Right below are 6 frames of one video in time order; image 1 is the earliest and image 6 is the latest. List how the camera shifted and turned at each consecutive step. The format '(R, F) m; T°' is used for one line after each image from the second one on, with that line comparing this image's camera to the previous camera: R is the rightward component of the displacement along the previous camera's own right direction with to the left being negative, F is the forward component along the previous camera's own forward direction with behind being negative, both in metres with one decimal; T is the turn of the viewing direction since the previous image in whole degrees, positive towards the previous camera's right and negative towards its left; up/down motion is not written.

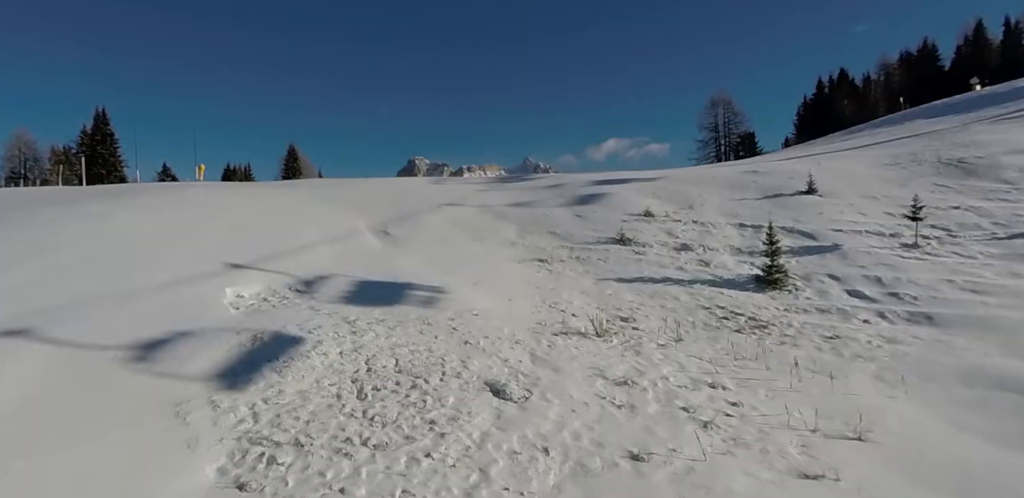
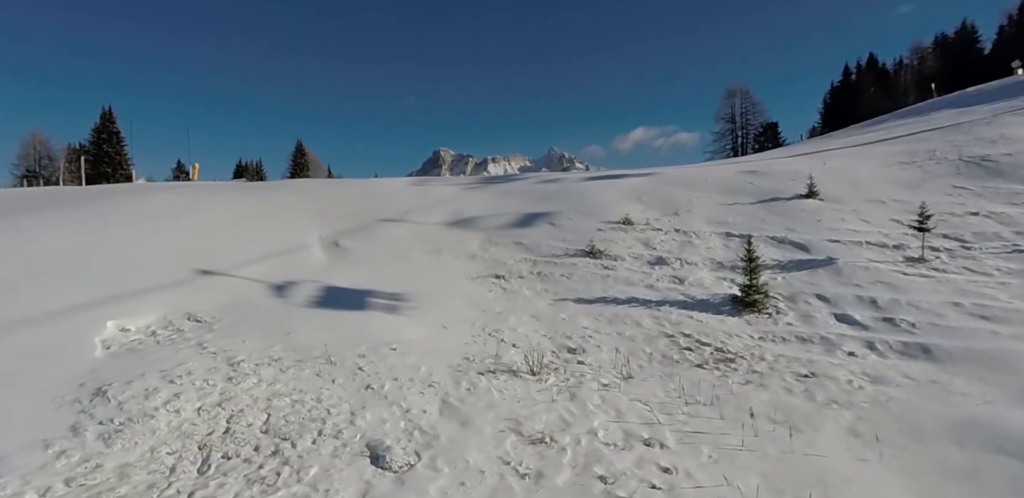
(+0.9, +0.7) m; -2°
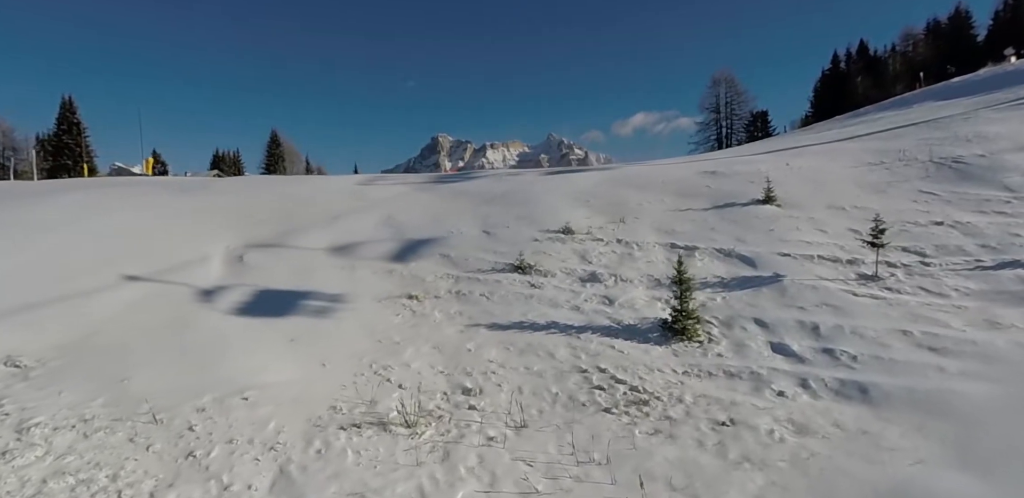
(+1.0, +0.7) m; 0°
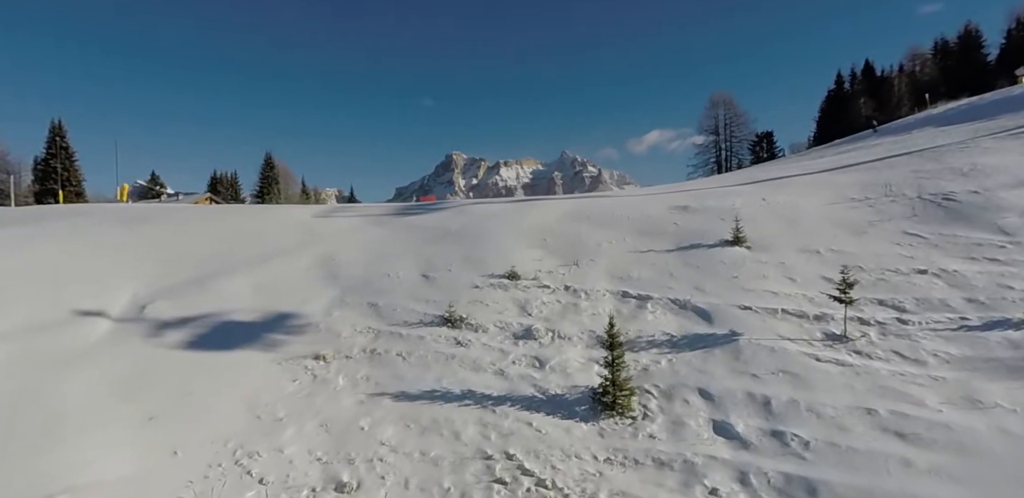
(+1.0, +0.8) m; -1°
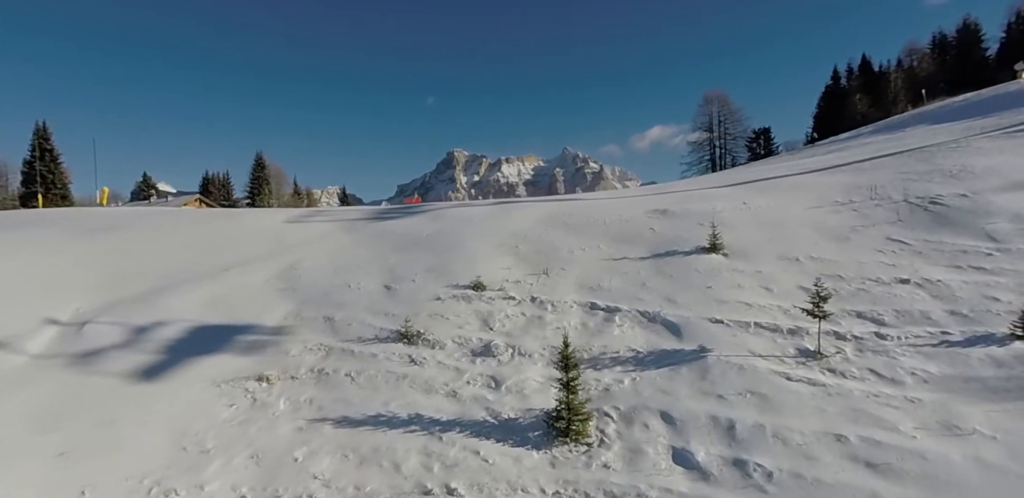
(+0.5, +0.4) m; 0°
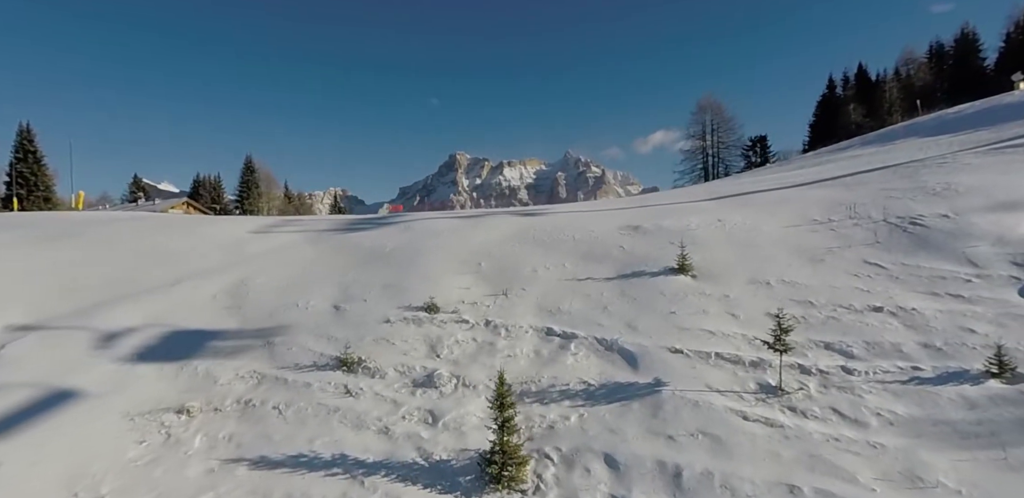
(+0.6, +0.4) m; 0°
